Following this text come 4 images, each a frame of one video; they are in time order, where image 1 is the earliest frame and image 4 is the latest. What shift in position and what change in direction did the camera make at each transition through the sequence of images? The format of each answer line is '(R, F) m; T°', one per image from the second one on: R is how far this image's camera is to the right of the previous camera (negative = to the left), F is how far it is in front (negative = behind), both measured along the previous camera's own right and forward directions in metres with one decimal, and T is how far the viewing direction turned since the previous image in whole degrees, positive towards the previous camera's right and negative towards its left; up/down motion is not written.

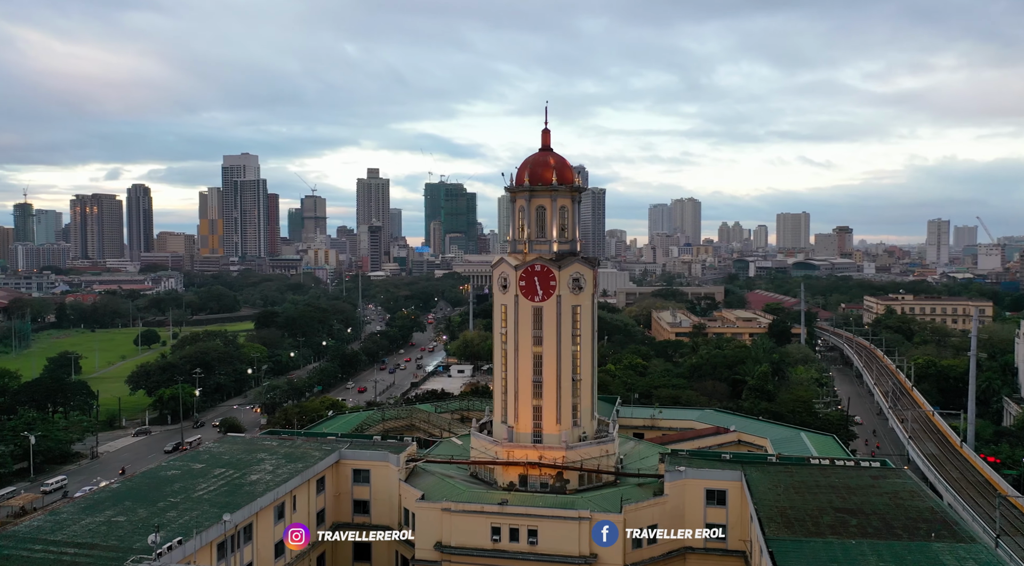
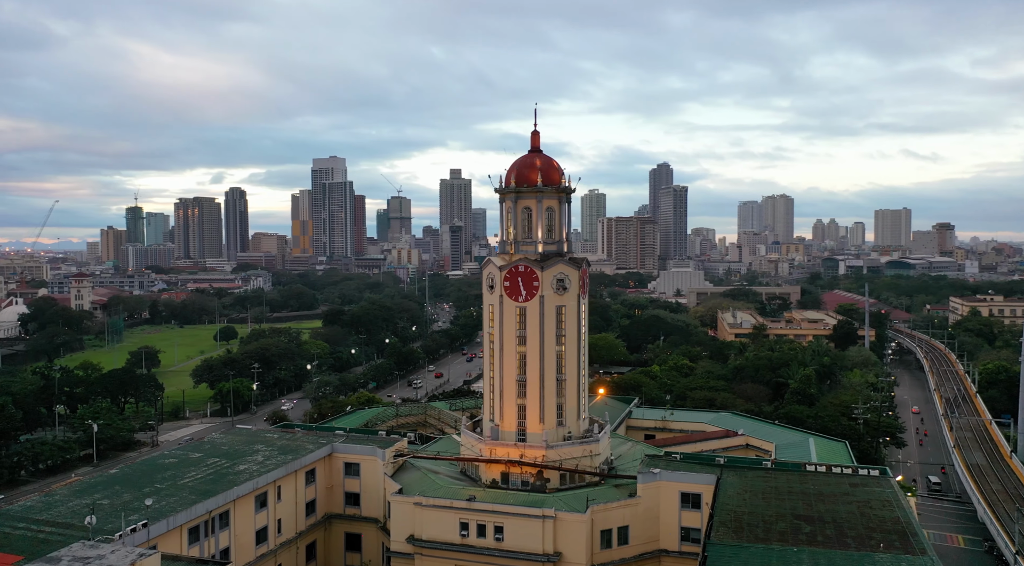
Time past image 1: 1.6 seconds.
(+4.7, -0.4) m; -7°
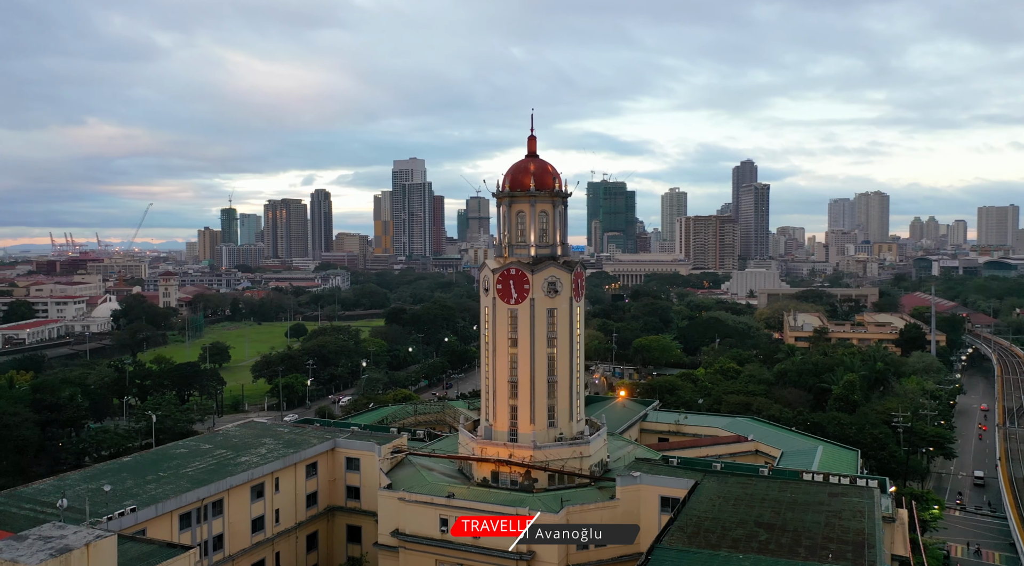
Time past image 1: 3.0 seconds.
(+4.2, -0.4) m; -6°
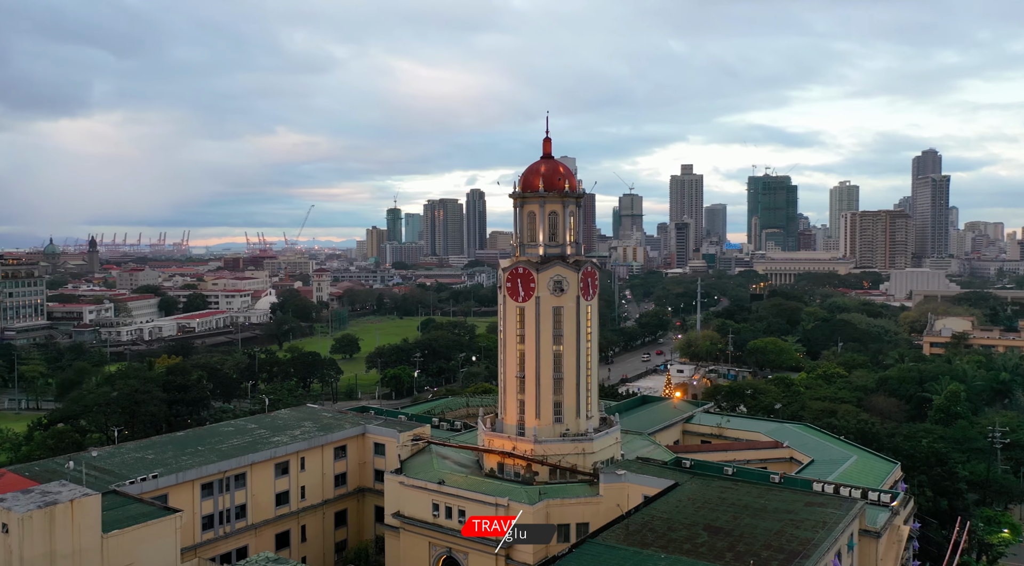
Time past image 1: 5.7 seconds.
(+7.3, -0.2) m; -12°
